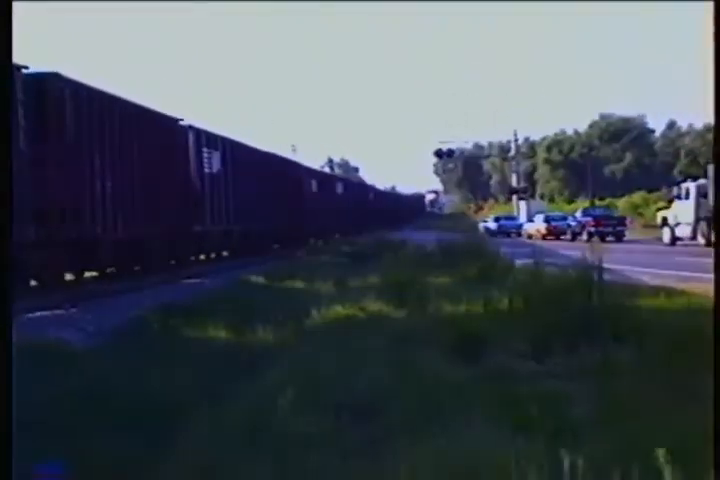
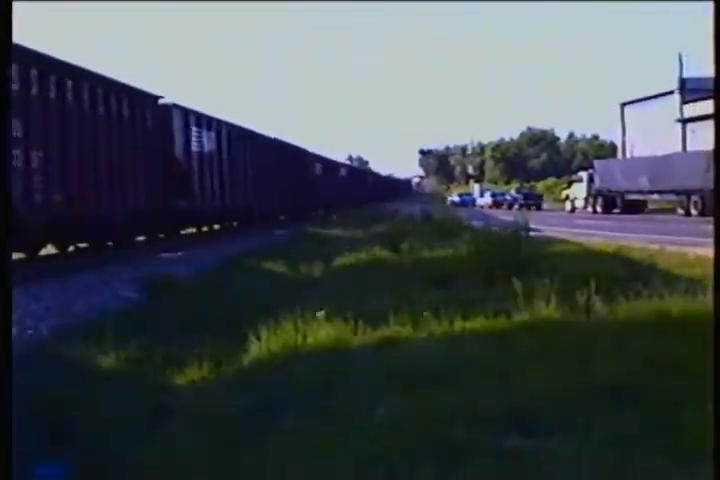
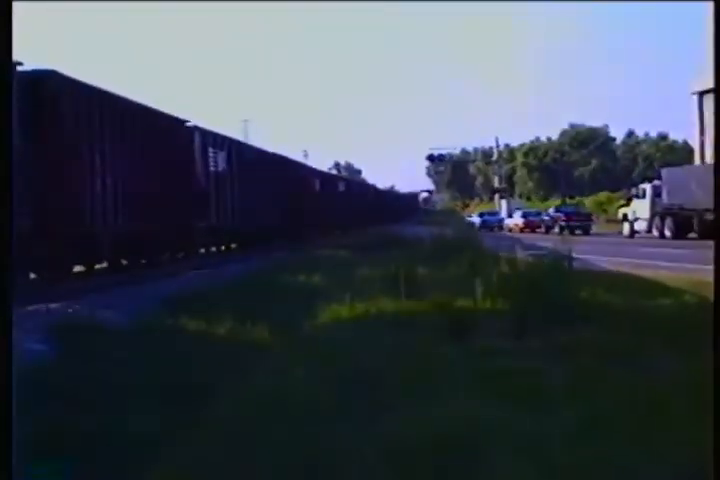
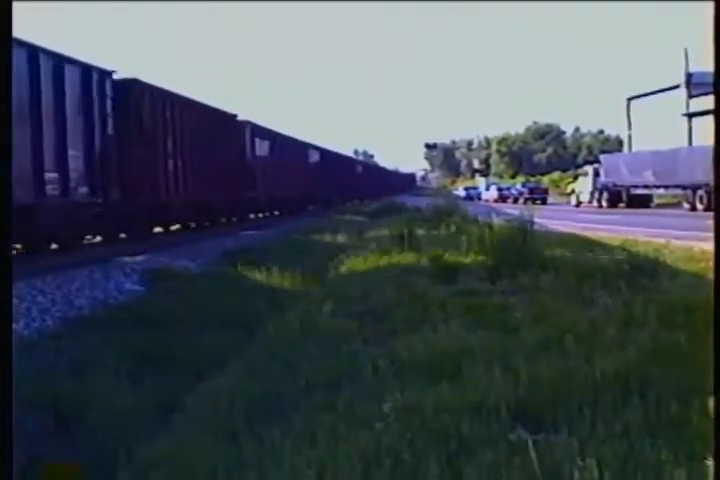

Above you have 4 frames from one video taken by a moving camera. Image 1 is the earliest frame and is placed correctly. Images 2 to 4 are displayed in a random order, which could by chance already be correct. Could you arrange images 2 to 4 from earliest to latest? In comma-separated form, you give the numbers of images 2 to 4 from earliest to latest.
3, 2, 4
